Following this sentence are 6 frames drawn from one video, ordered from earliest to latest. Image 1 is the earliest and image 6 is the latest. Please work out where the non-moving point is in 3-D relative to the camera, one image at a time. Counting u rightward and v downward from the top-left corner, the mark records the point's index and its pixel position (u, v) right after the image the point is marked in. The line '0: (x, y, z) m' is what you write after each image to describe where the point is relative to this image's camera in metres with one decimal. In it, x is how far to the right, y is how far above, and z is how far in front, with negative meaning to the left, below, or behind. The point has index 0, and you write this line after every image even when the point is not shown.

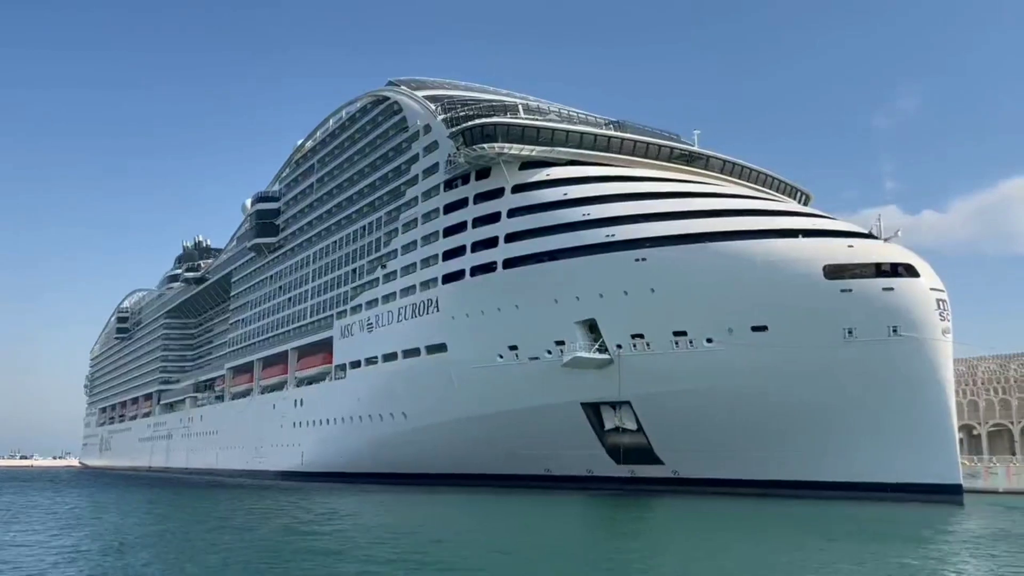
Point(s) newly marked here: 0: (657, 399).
0: (+3.5, -2.6, +18.4) m
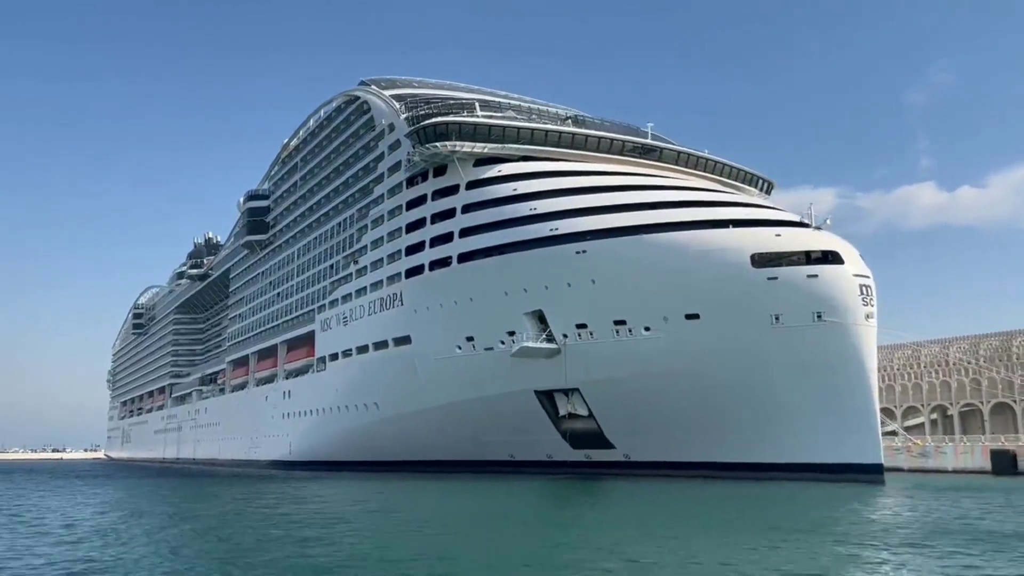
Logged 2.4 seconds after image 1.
0: (+2.3, -2.4, +19.1) m
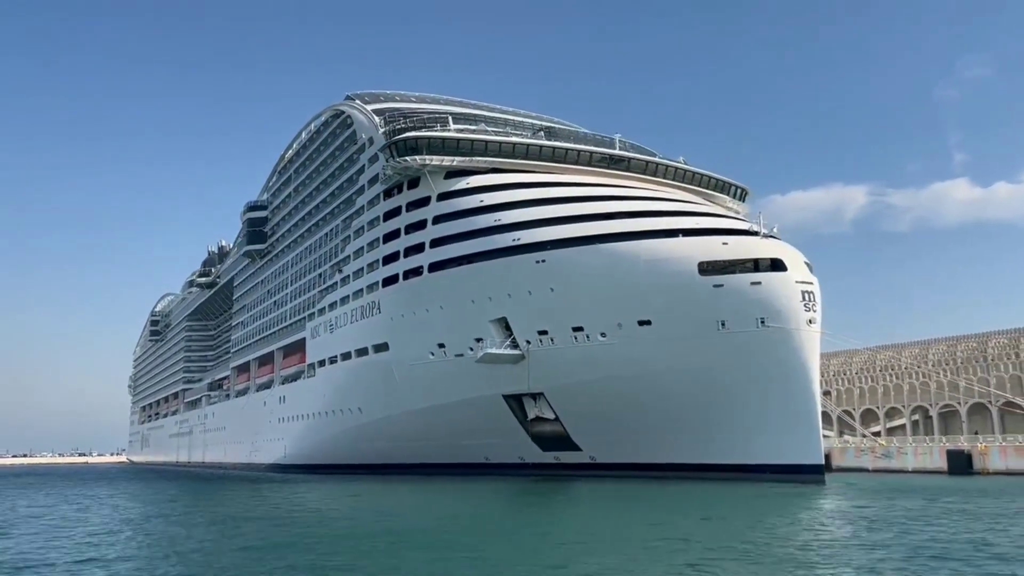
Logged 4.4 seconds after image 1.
0: (+1.3, -2.6, +19.7) m
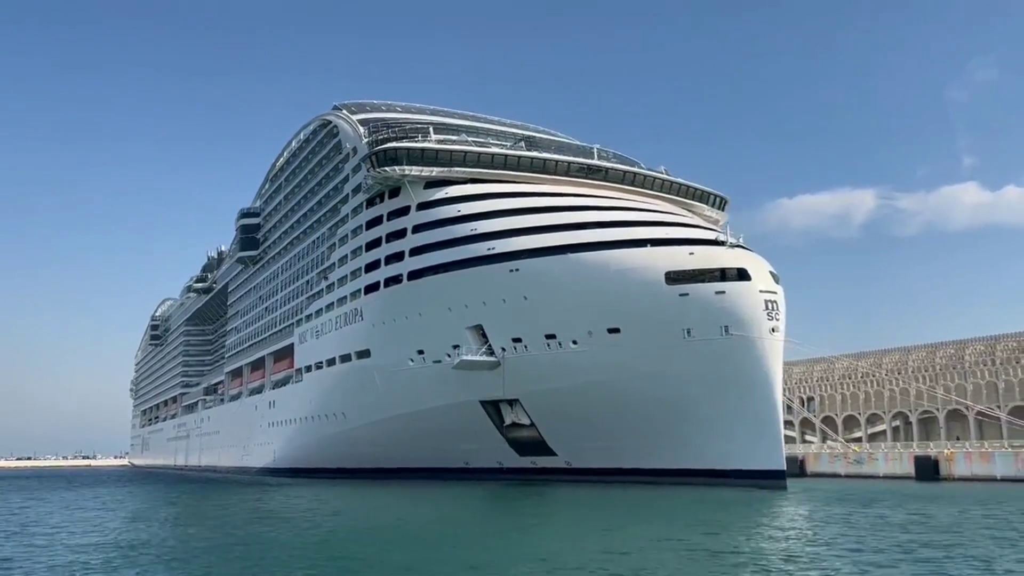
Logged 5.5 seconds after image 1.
0: (+0.6, -2.8, +20.1) m
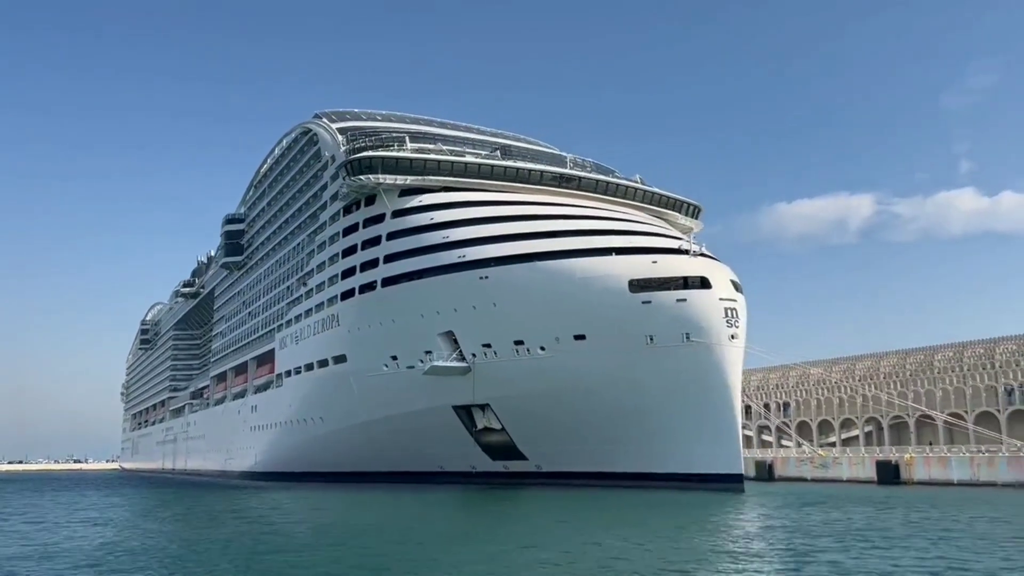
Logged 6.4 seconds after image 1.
0: (-0.2, -3.0, +20.5) m
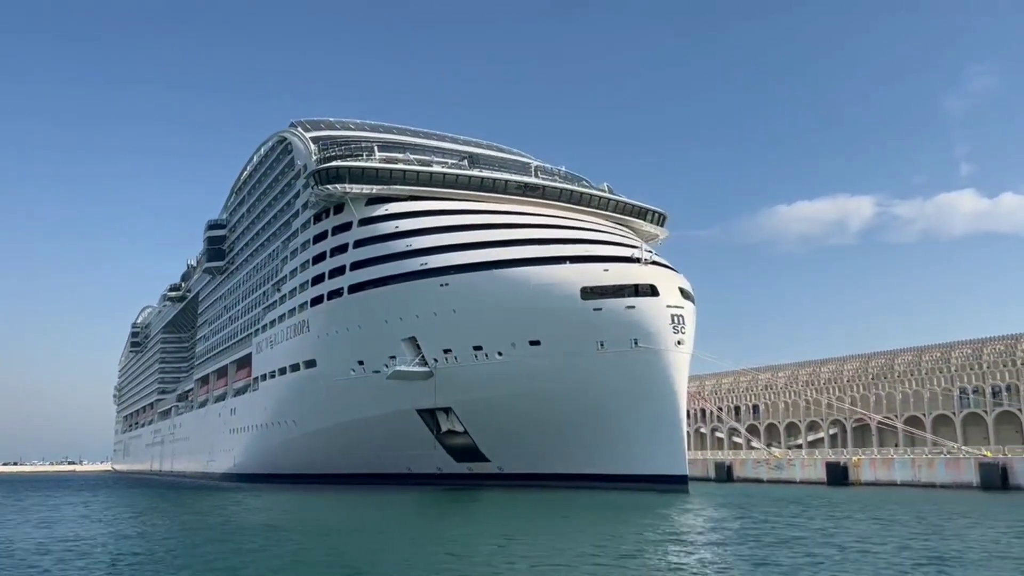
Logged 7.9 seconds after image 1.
0: (-1.3, -3.2, +21.1) m
